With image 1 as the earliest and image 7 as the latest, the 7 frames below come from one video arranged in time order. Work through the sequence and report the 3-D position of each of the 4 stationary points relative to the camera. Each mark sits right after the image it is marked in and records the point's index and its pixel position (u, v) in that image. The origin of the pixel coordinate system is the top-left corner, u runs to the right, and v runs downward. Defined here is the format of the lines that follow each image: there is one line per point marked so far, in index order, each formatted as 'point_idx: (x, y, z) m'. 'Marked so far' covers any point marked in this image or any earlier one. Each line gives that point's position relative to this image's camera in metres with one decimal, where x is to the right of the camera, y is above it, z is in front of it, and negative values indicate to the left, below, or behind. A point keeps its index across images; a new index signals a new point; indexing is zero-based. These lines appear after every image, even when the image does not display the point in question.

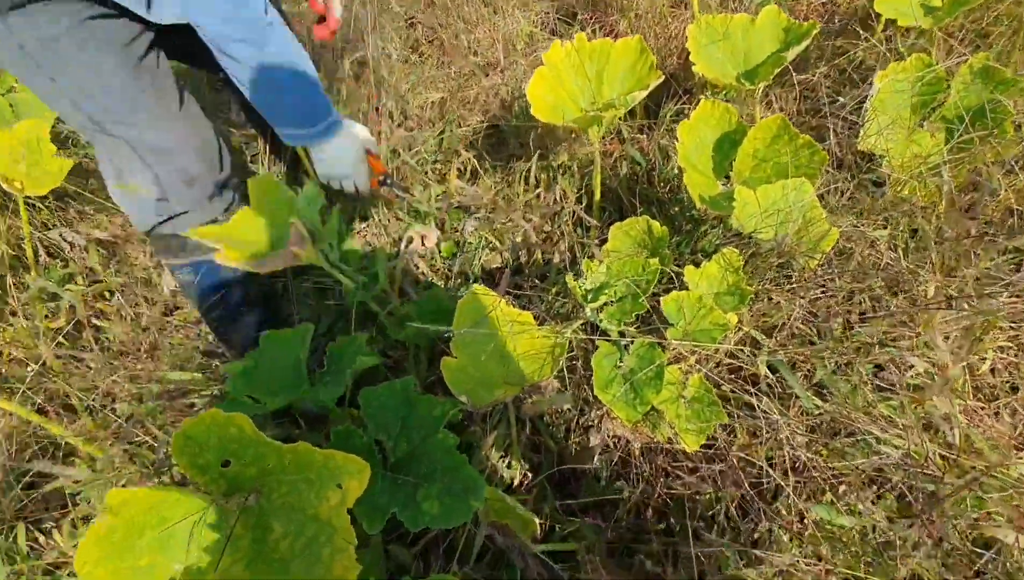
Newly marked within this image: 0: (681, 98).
0: (+0.7, +0.8, +2.2) m
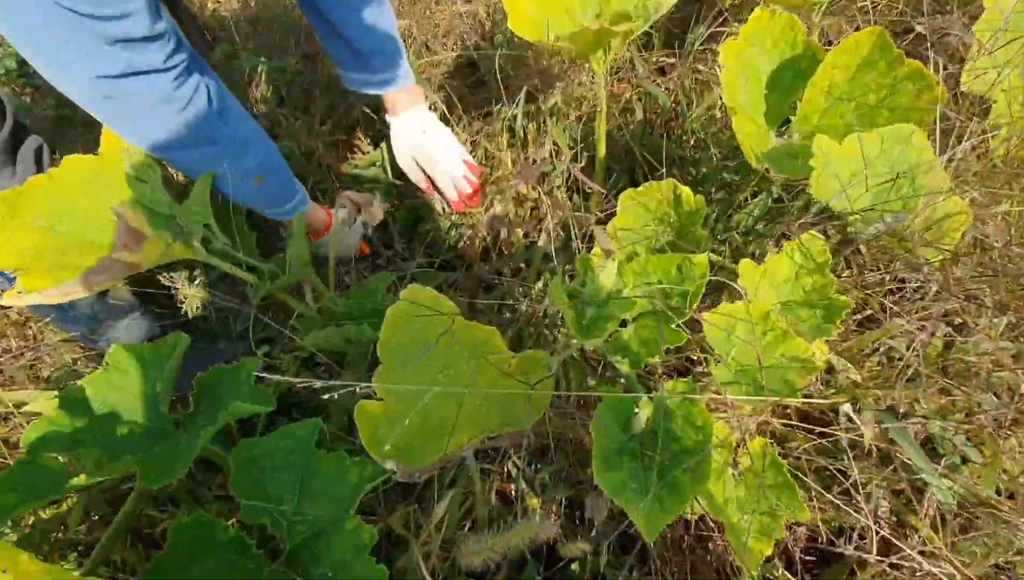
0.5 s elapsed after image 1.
0: (+0.6, +0.8, +1.7) m
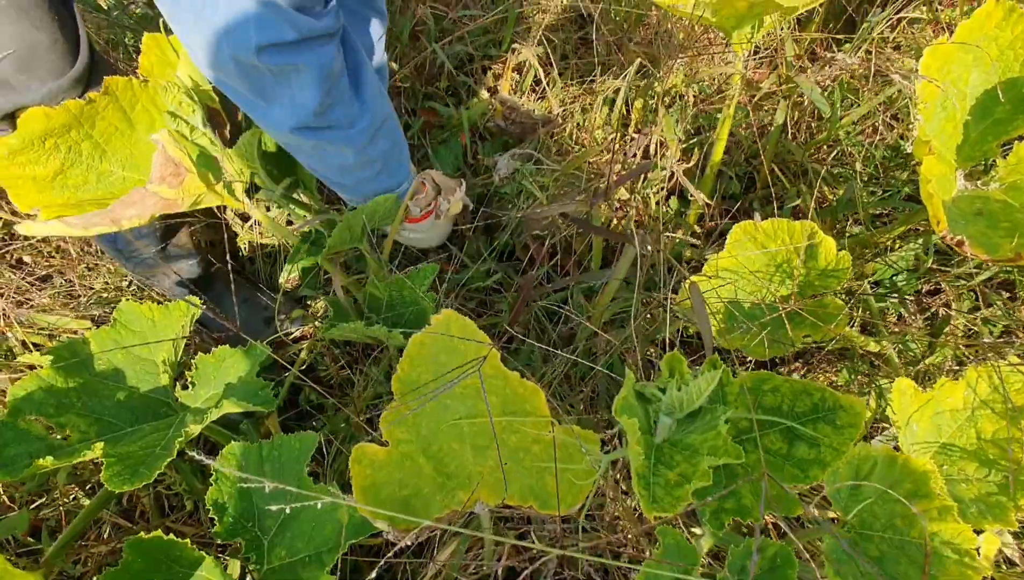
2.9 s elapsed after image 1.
0: (+1.0, +0.7, +1.3) m
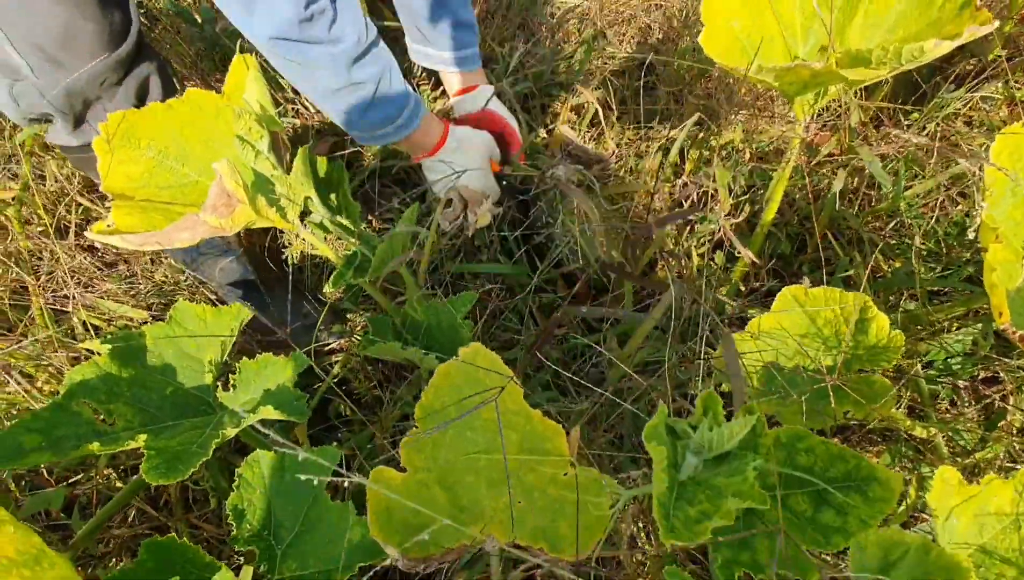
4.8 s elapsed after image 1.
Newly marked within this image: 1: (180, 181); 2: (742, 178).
0: (+1.1, +0.5, +1.3) m
1: (-0.7, +0.2, +1.1) m
2: (+0.6, +0.3, +1.3) m
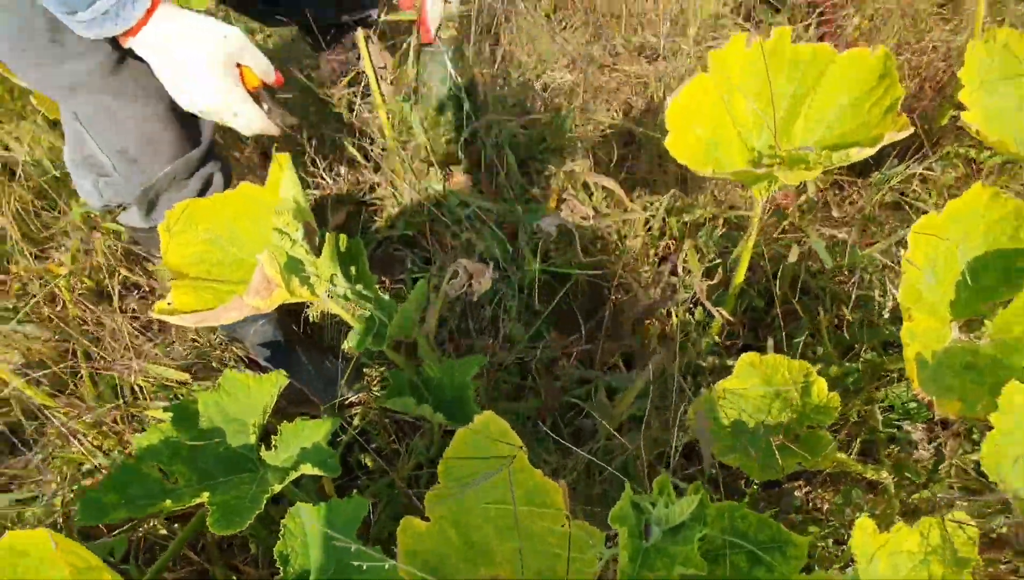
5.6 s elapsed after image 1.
0: (+1.1, +0.4, +1.5) m
1: (-0.7, +0.1, +1.3) m
2: (+0.6, +0.1, +1.5) m
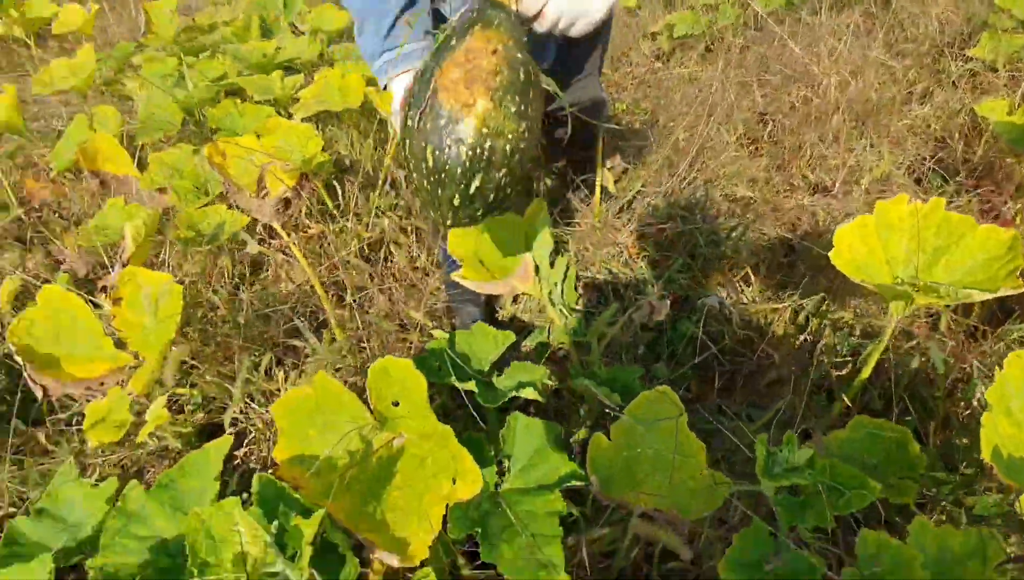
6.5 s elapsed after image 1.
0: (+1.7, -0.1, +1.7) m
1: (-0.1, +0.1, +1.9) m
2: (+1.2, -0.2, +1.8) m
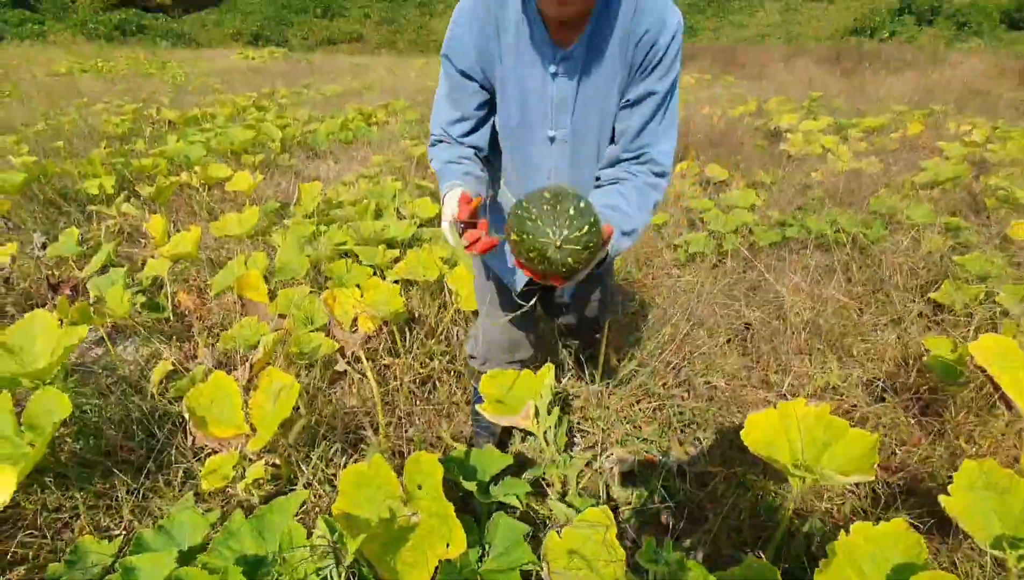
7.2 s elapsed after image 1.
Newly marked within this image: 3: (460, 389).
0: (+1.7, -1.0, +2.2) m
1: (0.0, -0.5, +2.6) m
2: (+1.1, -1.0, +2.3) m
3: (-0.3, -0.6, +3.1) m
